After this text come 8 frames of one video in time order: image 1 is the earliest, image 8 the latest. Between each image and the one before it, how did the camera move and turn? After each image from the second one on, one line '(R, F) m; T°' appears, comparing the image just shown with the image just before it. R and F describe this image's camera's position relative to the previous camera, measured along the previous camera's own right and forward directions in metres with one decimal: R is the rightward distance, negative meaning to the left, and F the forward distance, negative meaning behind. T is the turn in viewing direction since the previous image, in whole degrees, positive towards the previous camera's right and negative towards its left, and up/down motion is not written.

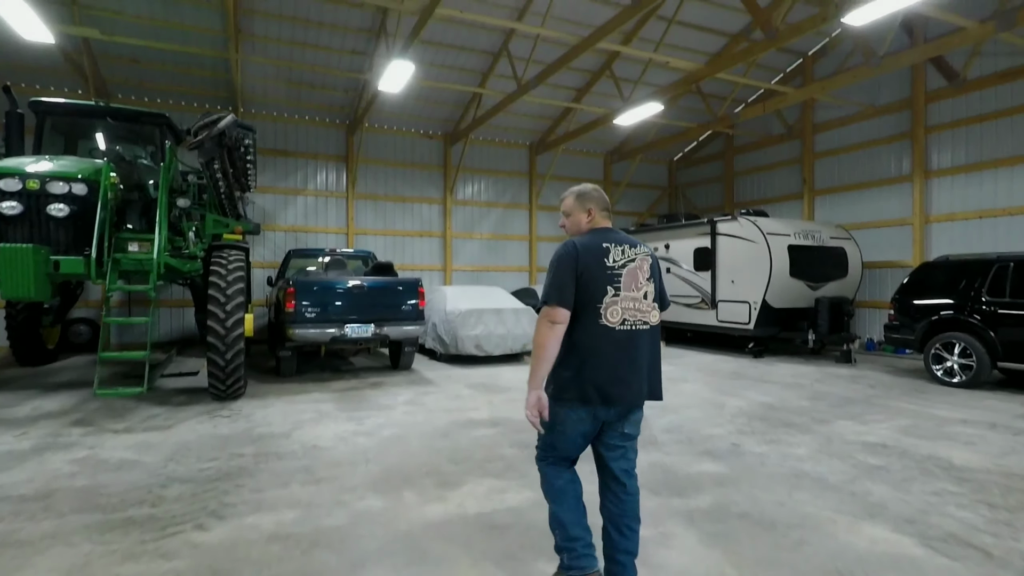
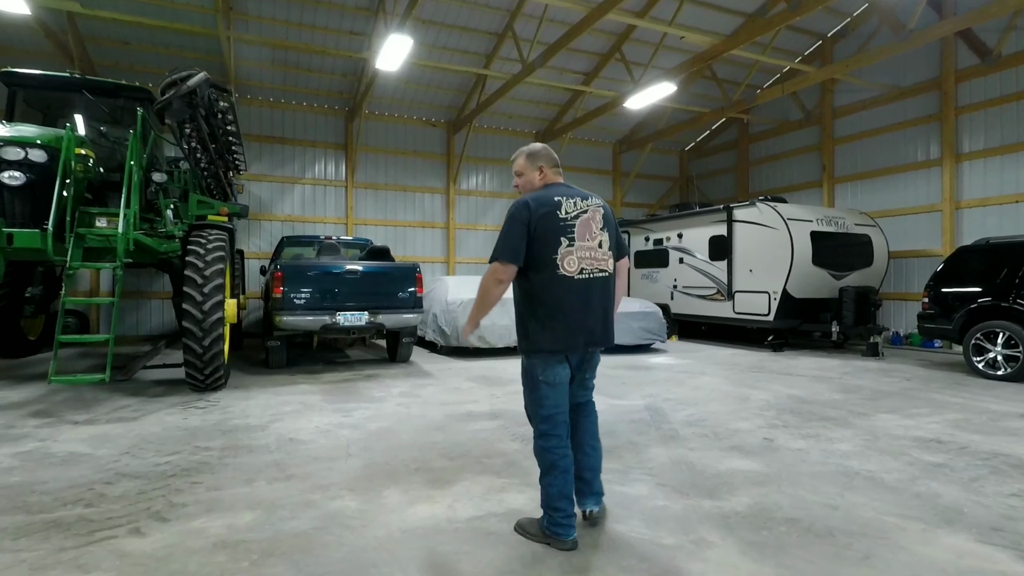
(0.0, +0.5) m; -1°
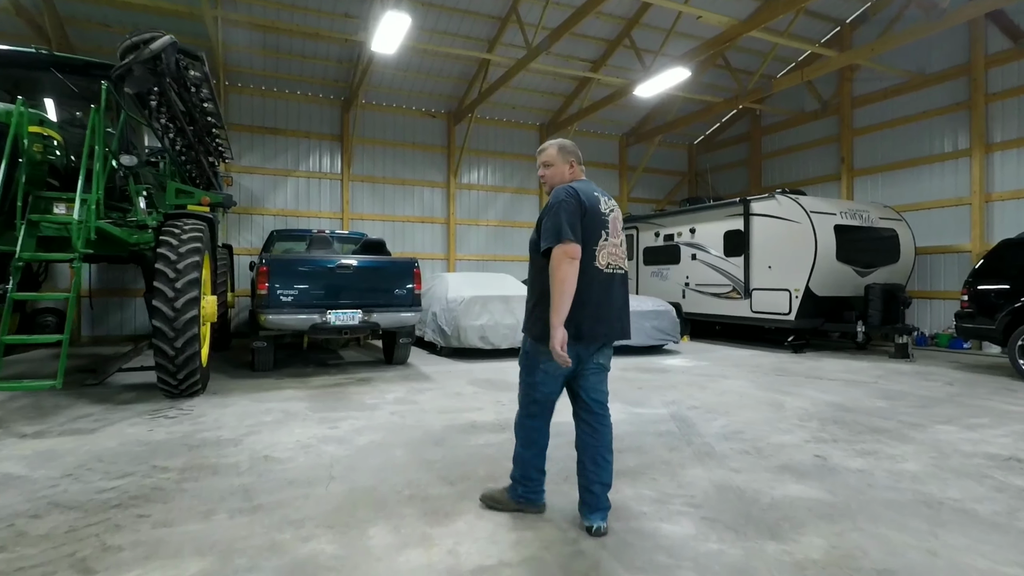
(-0.1, +0.5) m; 0°
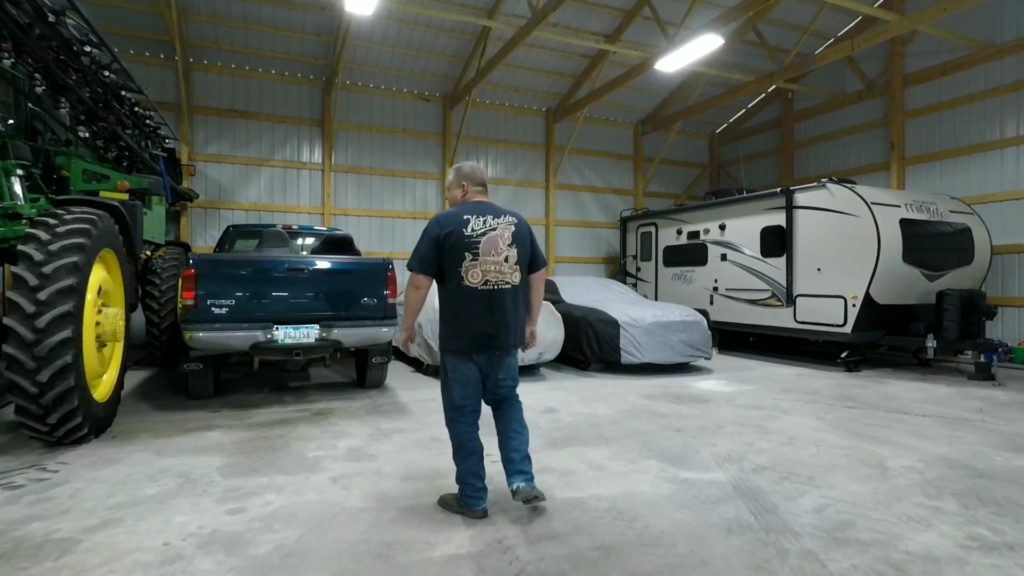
(+0.1, +1.2) m; -1°
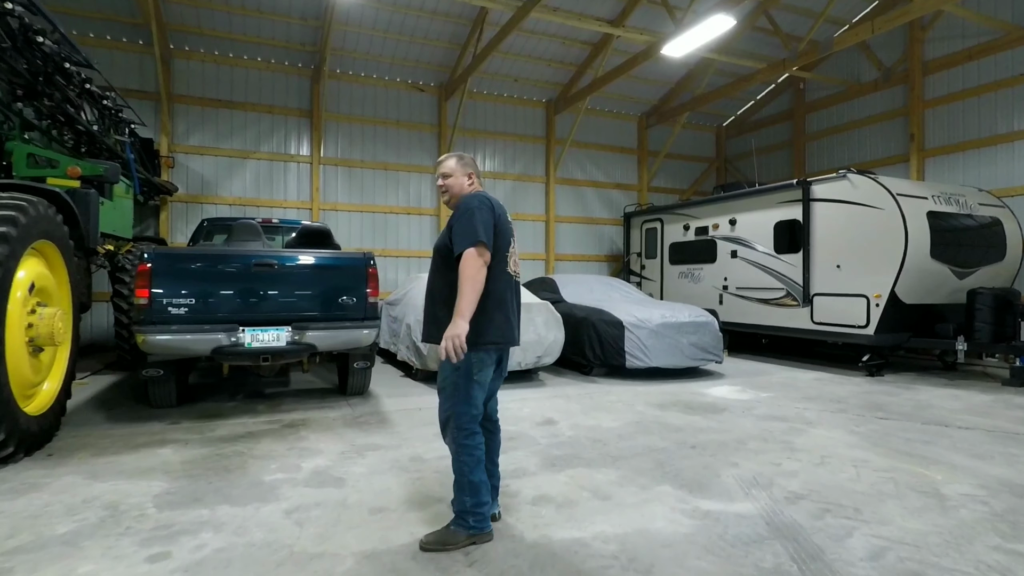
(+0.1, +0.5) m; 0°
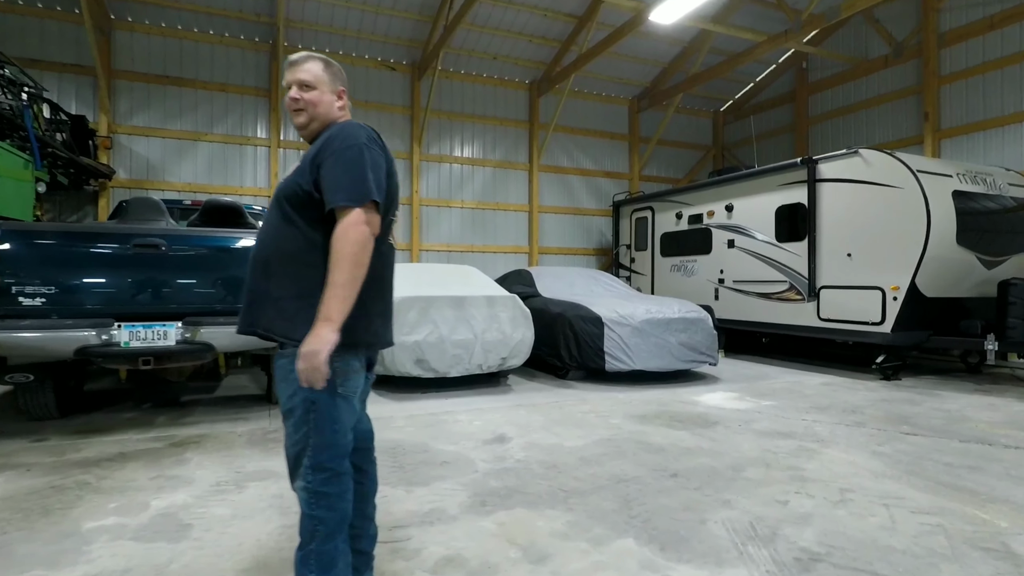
(+0.3, +0.8) m; 0°
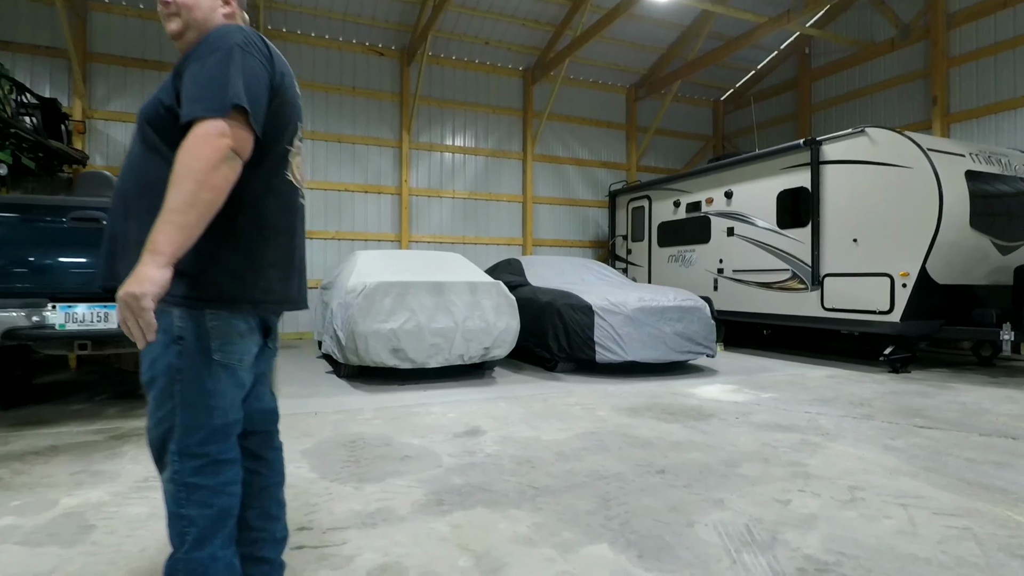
(+0.1, +0.3) m; 0°
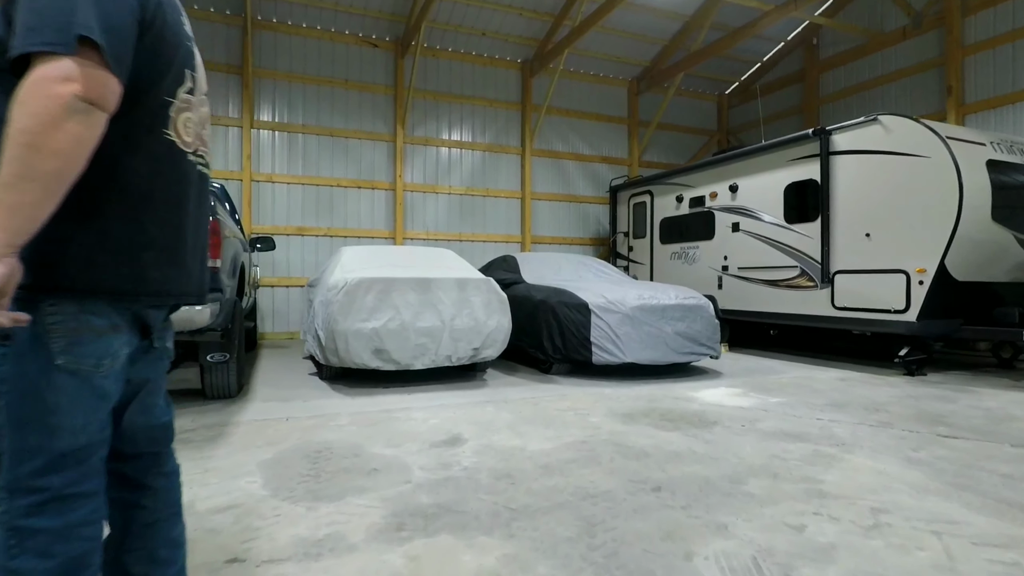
(+0.1, +0.3) m; 0°
